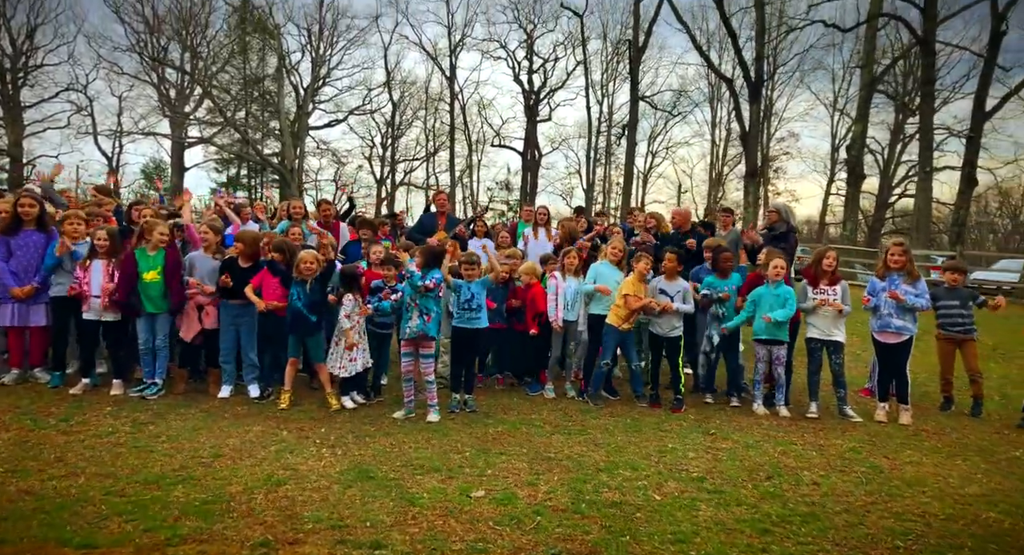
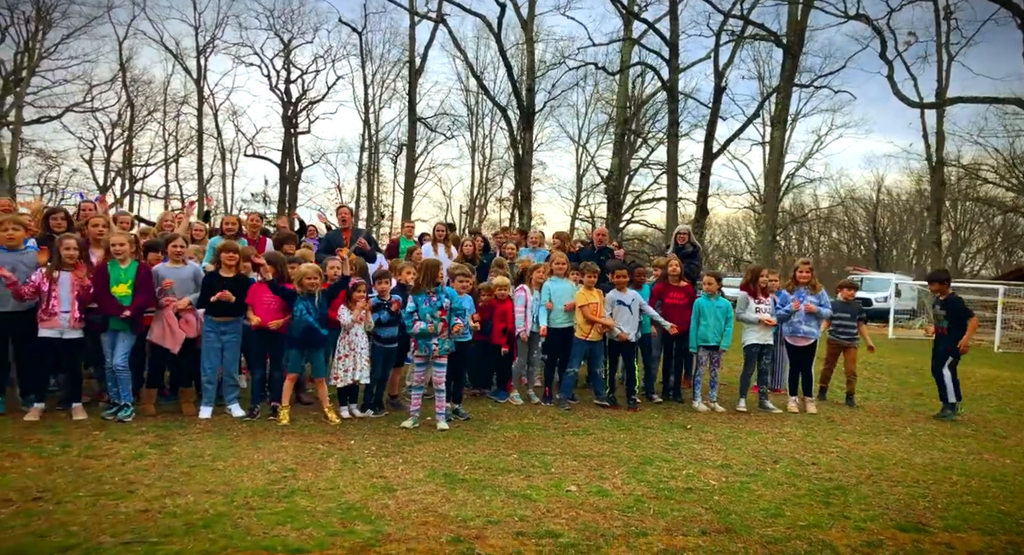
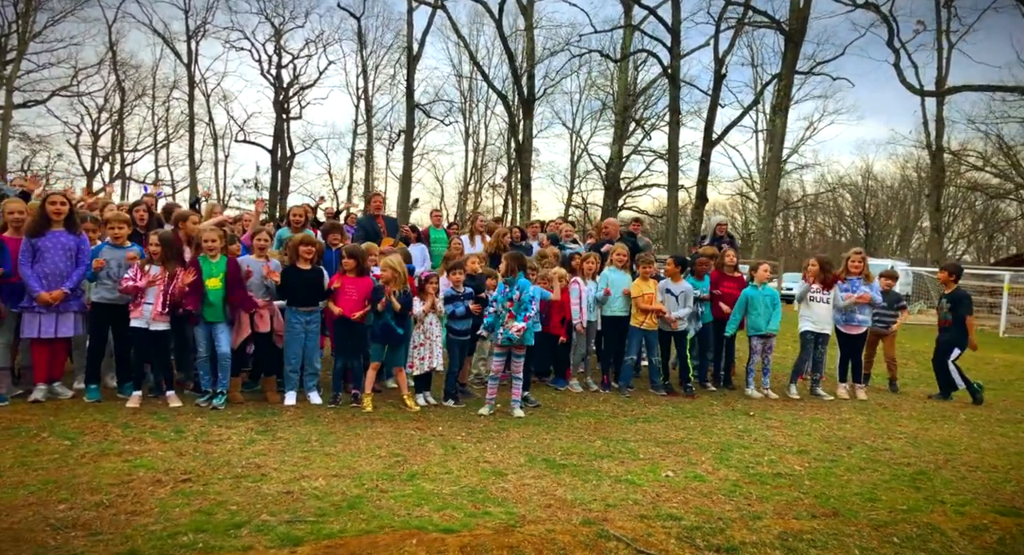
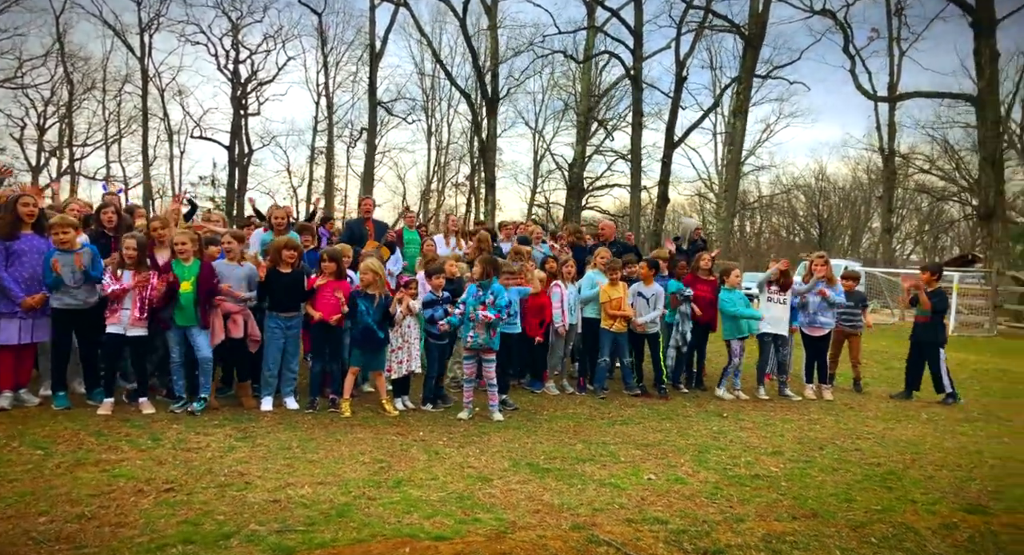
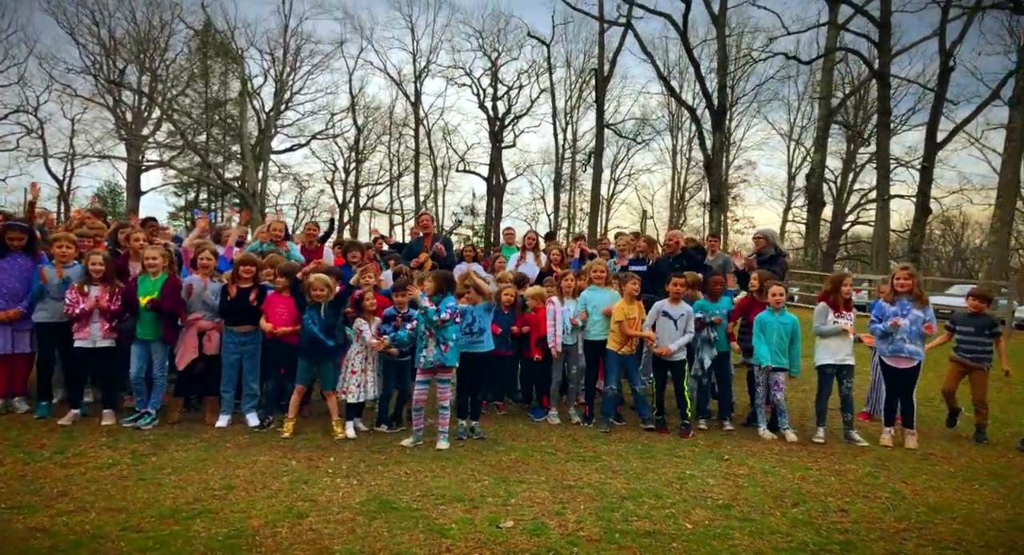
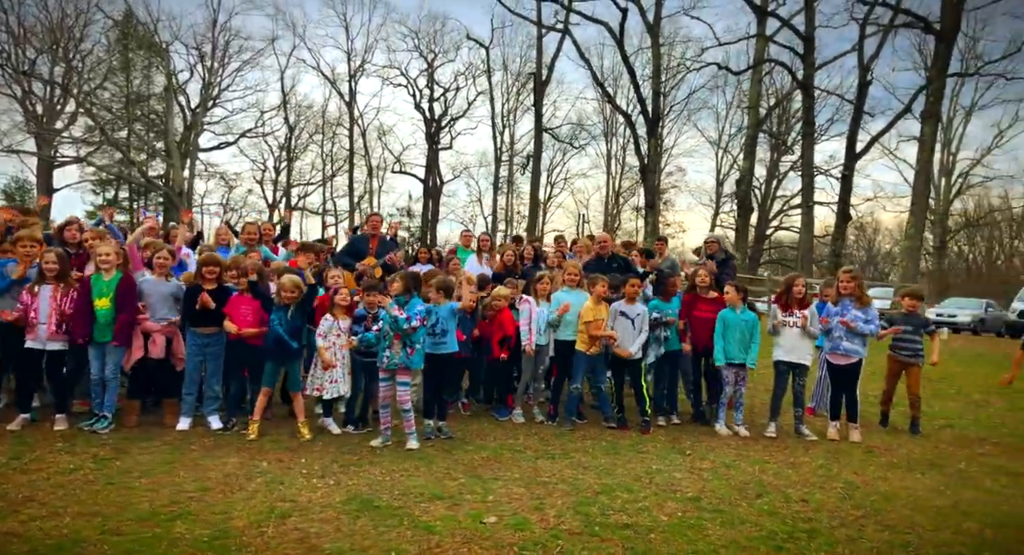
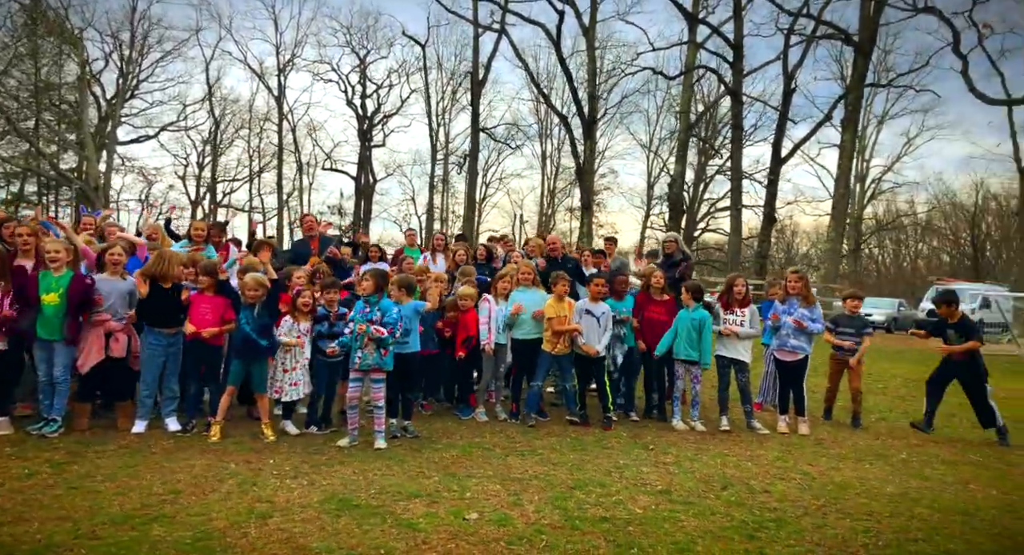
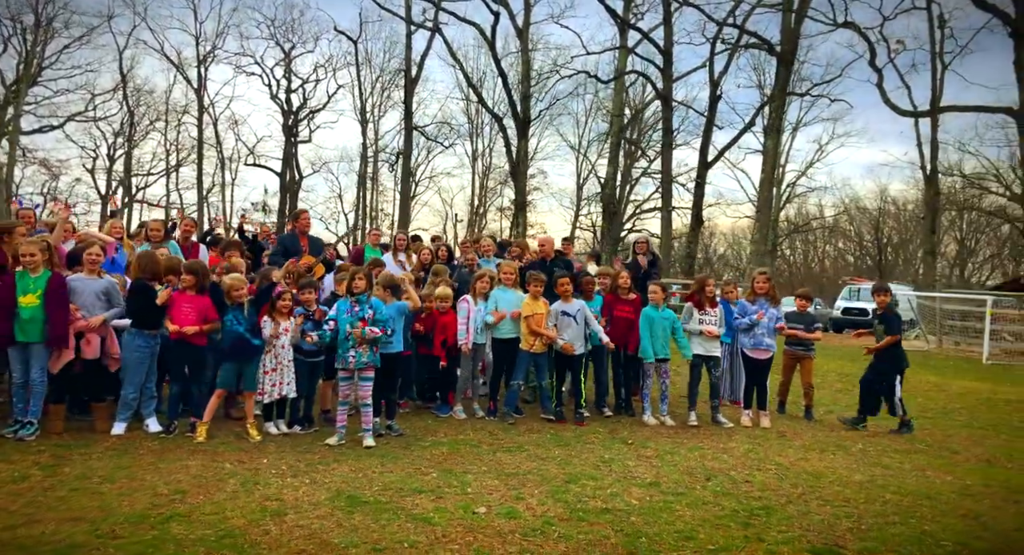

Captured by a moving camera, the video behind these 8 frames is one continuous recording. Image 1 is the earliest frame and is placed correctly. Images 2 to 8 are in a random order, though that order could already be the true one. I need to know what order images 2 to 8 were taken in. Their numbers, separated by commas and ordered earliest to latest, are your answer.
5, 6, 7, 8, 2, 3, 4
